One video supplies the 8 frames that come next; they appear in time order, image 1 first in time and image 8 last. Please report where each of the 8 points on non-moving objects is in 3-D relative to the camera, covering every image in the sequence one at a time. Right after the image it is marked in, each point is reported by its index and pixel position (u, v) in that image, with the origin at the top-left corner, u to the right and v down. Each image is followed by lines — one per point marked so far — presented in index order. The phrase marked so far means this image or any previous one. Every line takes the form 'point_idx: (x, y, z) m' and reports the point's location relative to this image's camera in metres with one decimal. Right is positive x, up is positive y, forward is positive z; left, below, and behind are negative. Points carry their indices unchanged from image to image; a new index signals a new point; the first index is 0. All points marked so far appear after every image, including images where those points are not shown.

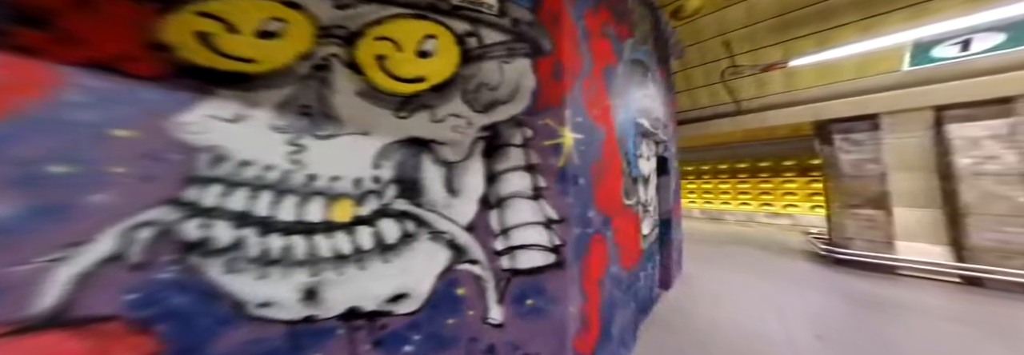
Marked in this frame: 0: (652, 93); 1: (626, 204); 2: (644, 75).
0: (+1.4, +0.8, +2.5) m
1: (+0.7, -0.2, +1.7) m
2: (+1.2, +0.9, +2.3) m
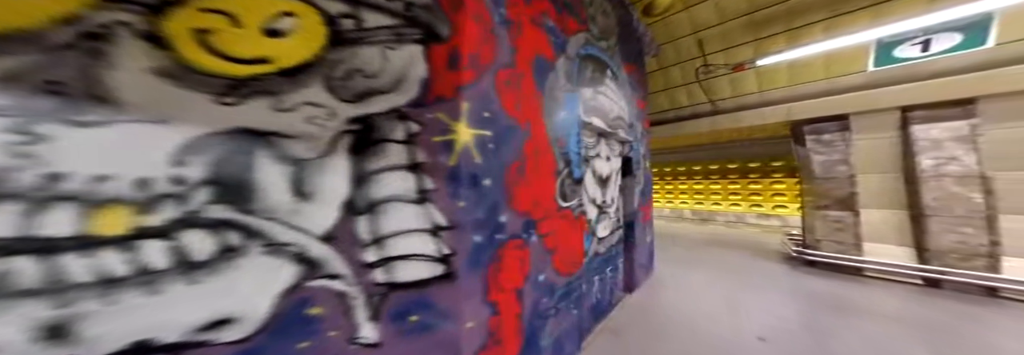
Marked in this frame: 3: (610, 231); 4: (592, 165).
0: (+1.0, +0.8, +2.5) m
1: (+0.3, -0.2, +1.6) m
2: (+0.8, +0.9, +2.2) m
3: (+0.9, -0.5, +2.4) m
4: (+0.7, +0.1, +2.1) m
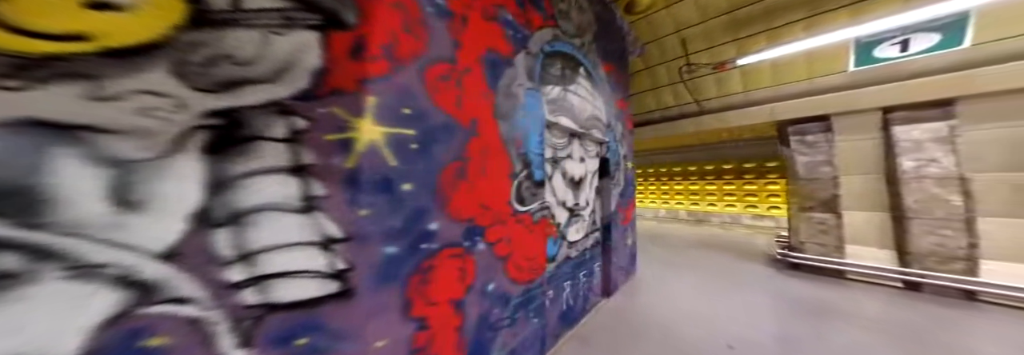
0: (+0.7, +0.8, +2.4) m
1: (0.0, -0.2, +1.5) m
2: (+0.5, +0.9, +2.1) m
3: (+0.6, -0.5, +2.3) m
4: (+0.4, +0.1, +2.0) m
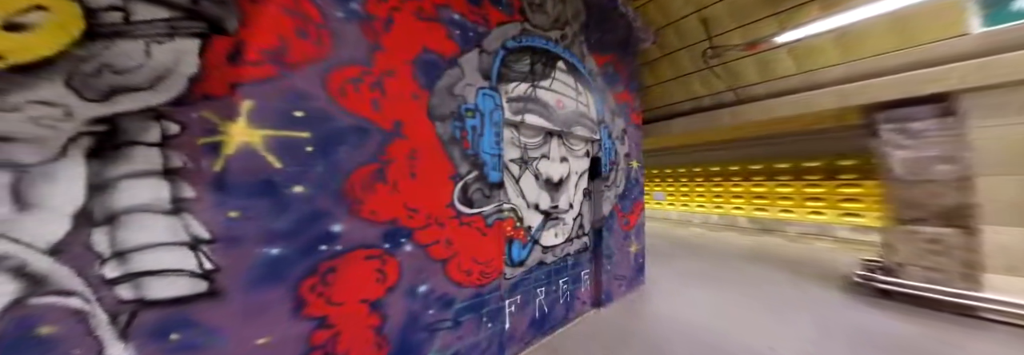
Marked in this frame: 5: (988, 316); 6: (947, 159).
0: (+0.5, +0.8, +2.2) m
1: (-0.3, -0.2, +1.4) m
2: (+0.3, +0.9, +2.0) m
3: (+0.4, -0.5, +2.1) m
4: (+0.2, +0.1, +1.9) m
5: (+3.8, -1.2, +2.3) m
6: (+3.7, +0.2, +2.4) m
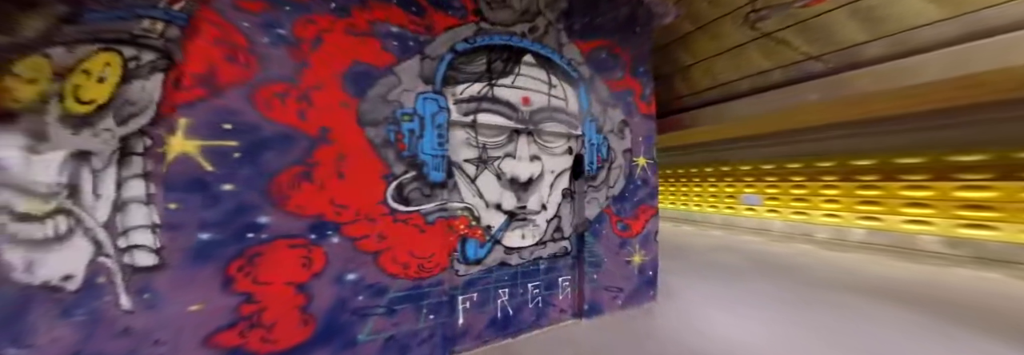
0: (+0.3, +0.8, +2.0) m
1: (-0.7, -0.2, +1.5) m
2: (0.0, +0.9, +1.9) m
3: (+0.2, -0.5, +2.0) m
4: (-0.1, +0.1, +1.9) m
5: (+3.5, -1.1, +1.2) m
6: (+3.5, +0.2, +1.4) m
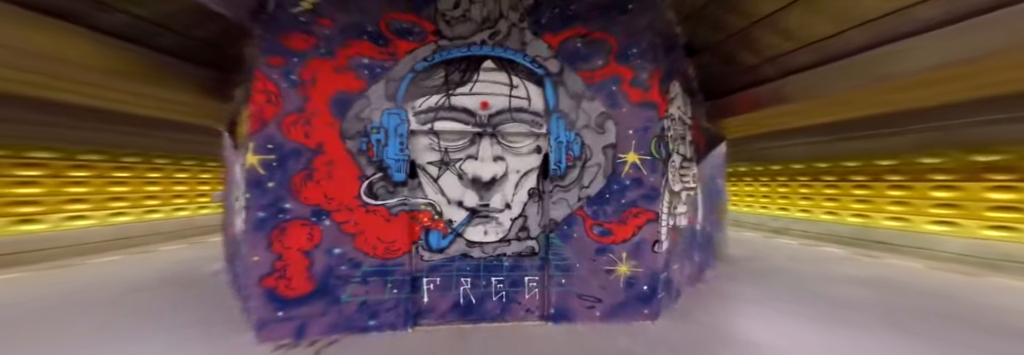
0: (0.0, +0.8, +2.1) m
1: (-1.1, -0.2, +2.0) m
2: (-0.3, +0.9, +2.1) m
3: (-0.1, -0.5, +2.1) m
4: (-0.5, +0.1, +2.1) m
5: (+2.7, -1.2, +0.2) m
6: (+2.7, +0.2, +0.3) m
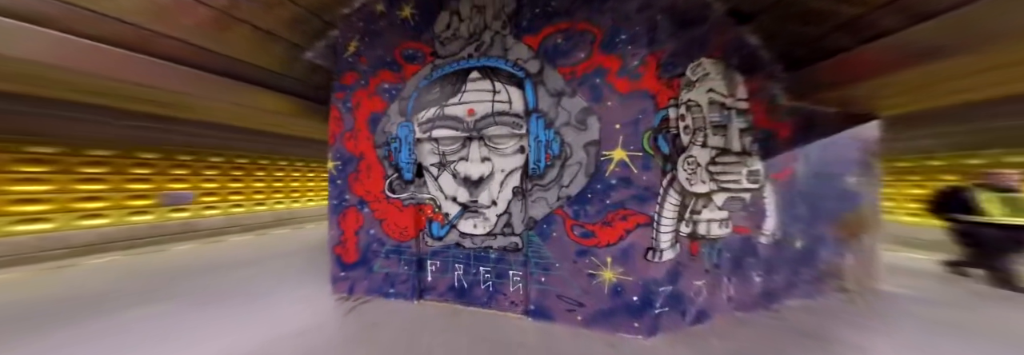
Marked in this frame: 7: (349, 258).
0: (-0.1, +0.8, +2.2) m
1: (-1.2, -0.2, +2.6) m
2: (-0.4, +0.9, +2.3) m
3: (-0.2, -0.5, +2.3) m
4: (-0.5, +0.1, +2.4) m
5: (+1.7, -1.2, -0.5) m
6: (+1.8, +0.2, -0.4) m
7: (-1.7, -0.8, +2.6) m
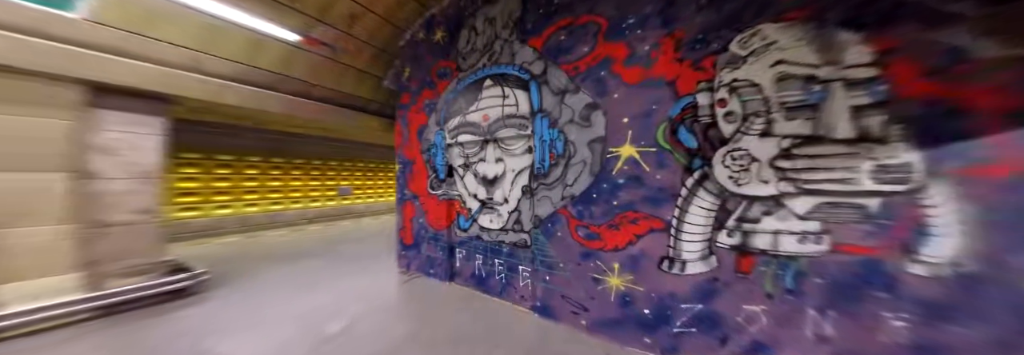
0: (0.0, +0.8, +2.3) m
1: (-0.9, -0.2, +3.0) m
2: (-0.2, +0.9, +2.5) m
3: (0.0, -0.5, +2.4) m
4: (-0.3, +0.1, +2.7) m
5: (+0.8, -1.2, -0.8) m
6: (+0.9, +0.2, -0.7) m
7: (-1.3, -0.8, +3.3) m
